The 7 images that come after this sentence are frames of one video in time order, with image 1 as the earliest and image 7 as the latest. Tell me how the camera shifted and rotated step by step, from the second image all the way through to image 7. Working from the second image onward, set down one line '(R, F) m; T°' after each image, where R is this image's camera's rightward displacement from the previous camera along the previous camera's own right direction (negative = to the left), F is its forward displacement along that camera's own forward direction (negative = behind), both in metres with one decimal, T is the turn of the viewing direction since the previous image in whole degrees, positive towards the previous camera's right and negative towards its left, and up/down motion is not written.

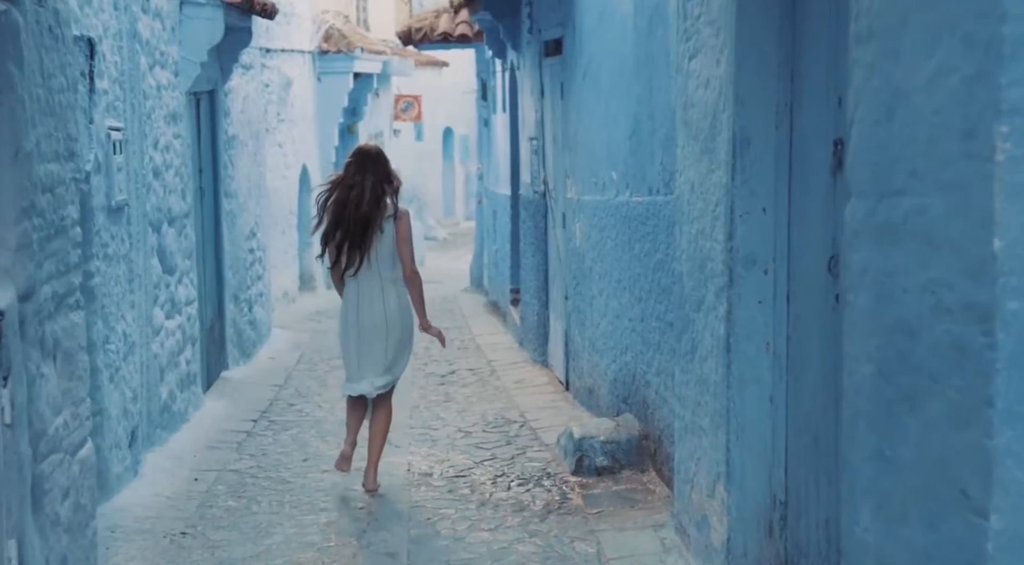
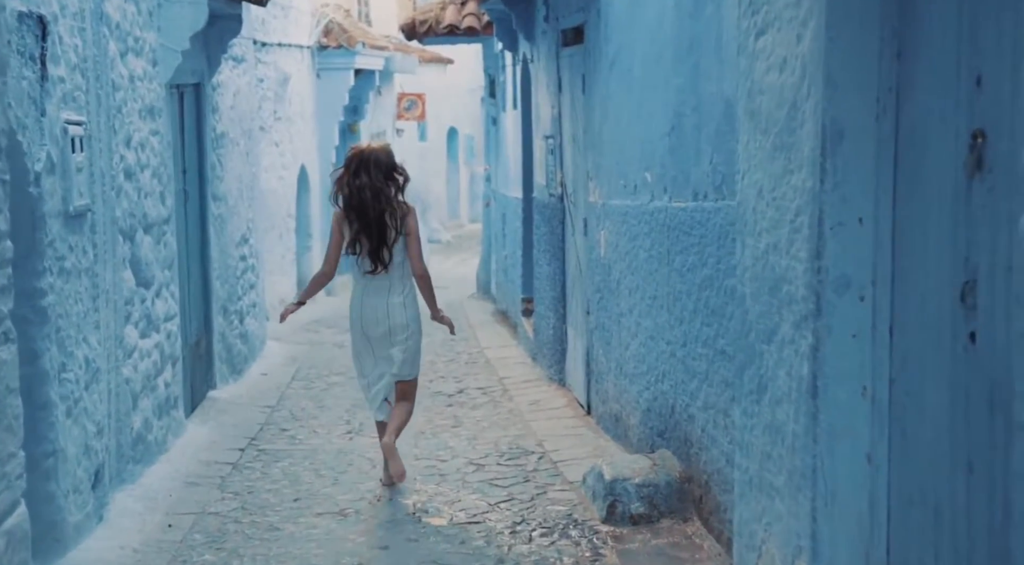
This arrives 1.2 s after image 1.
(-0.1, +0.9) m; 0°
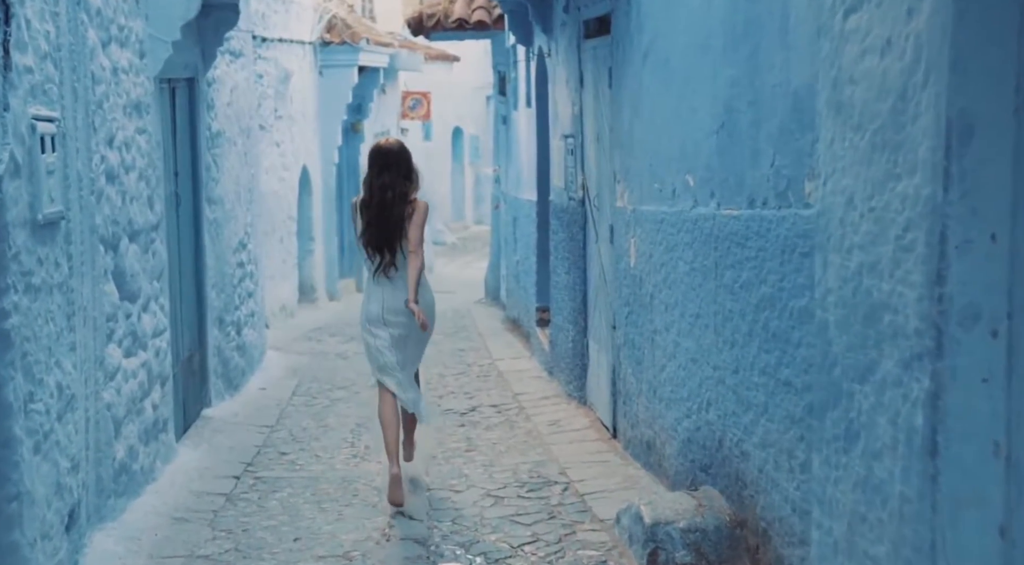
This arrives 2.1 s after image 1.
(-0.1, +0.7) m; 0°
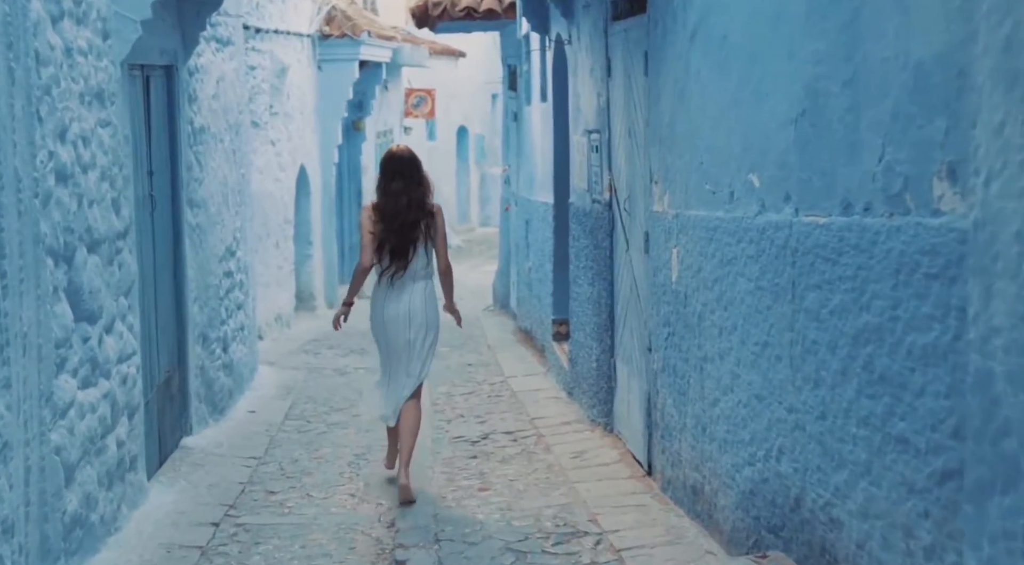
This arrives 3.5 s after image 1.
(-0.1, +1.0) m; 0°
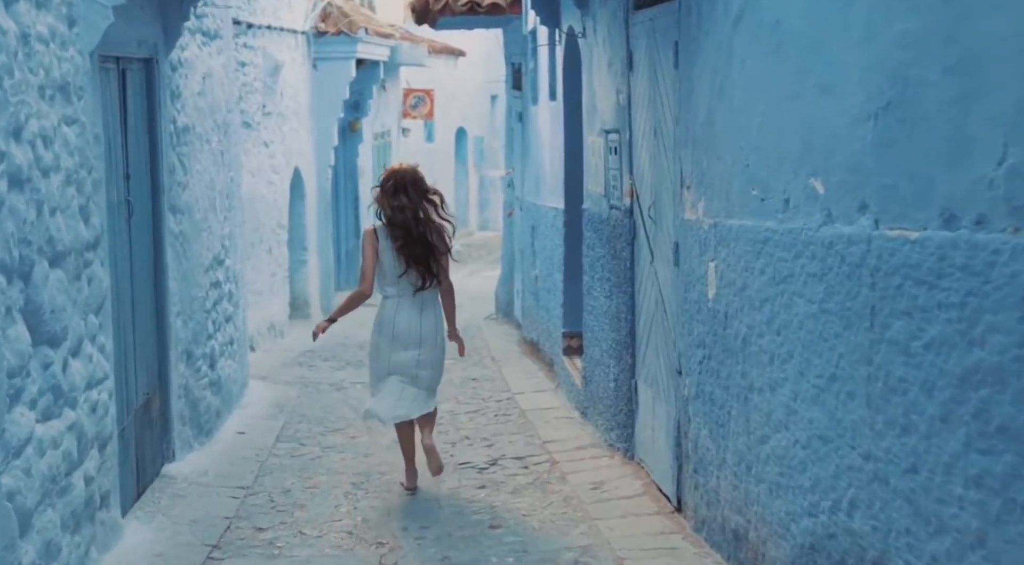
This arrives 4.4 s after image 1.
(-0.1, +0.7) m; 0°
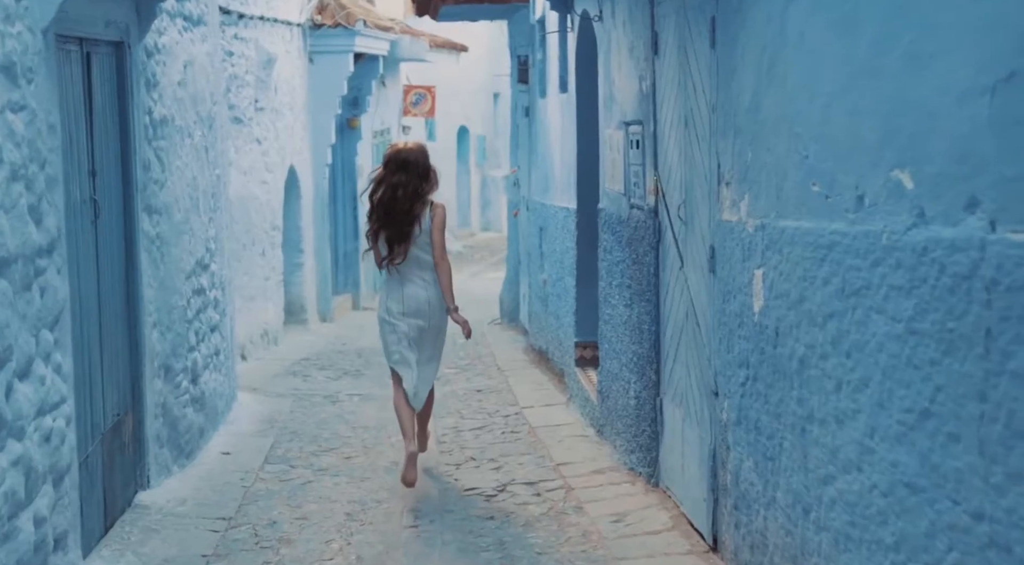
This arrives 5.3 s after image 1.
(0.0, +0.7) m; 0°
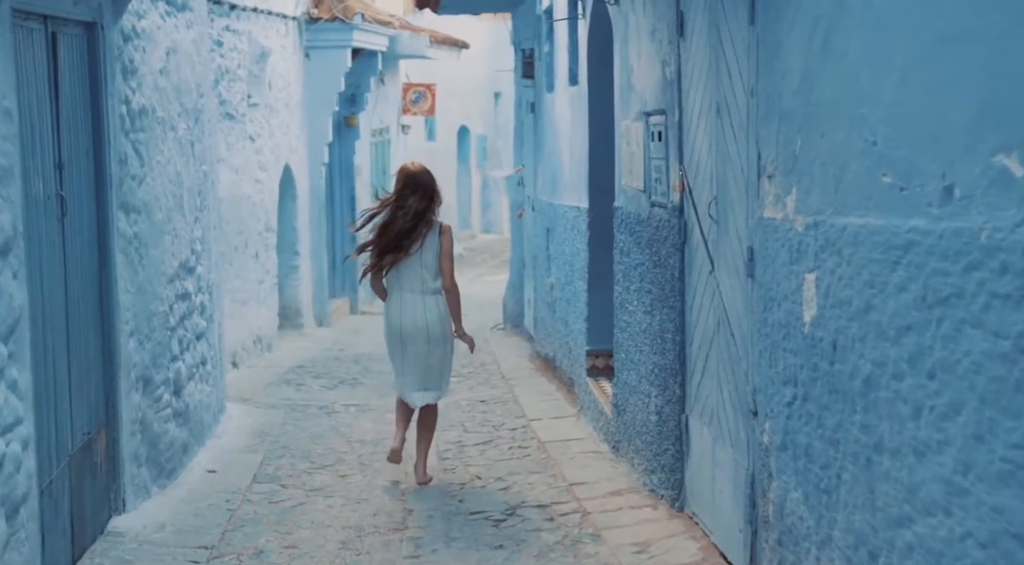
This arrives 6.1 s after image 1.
(-0.1, +0.6) m; 0°
